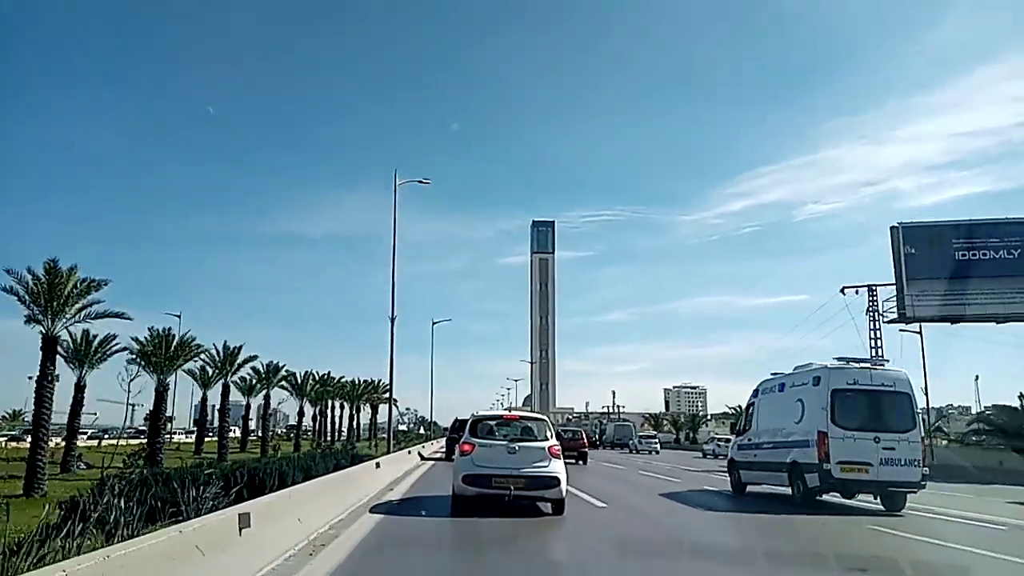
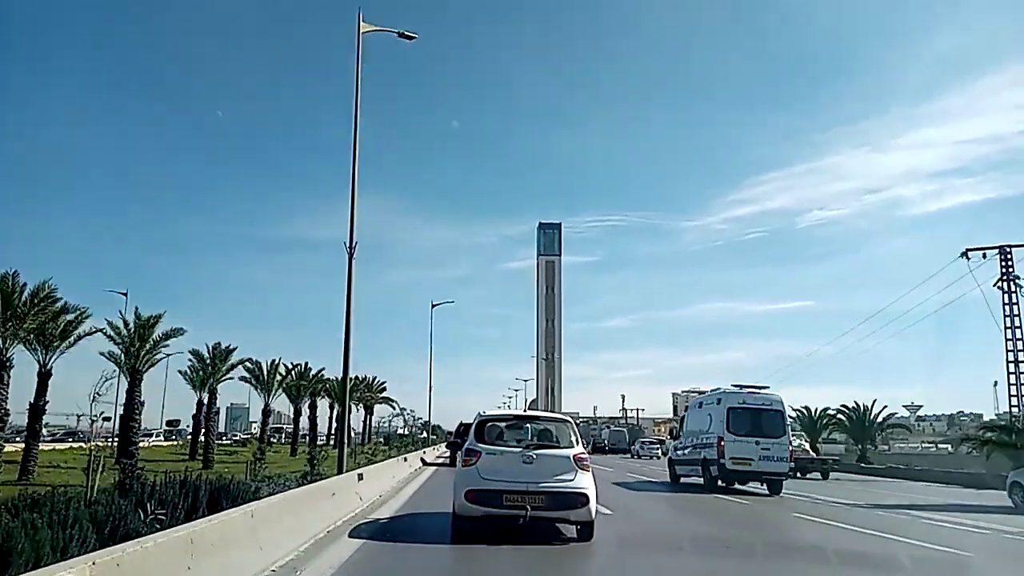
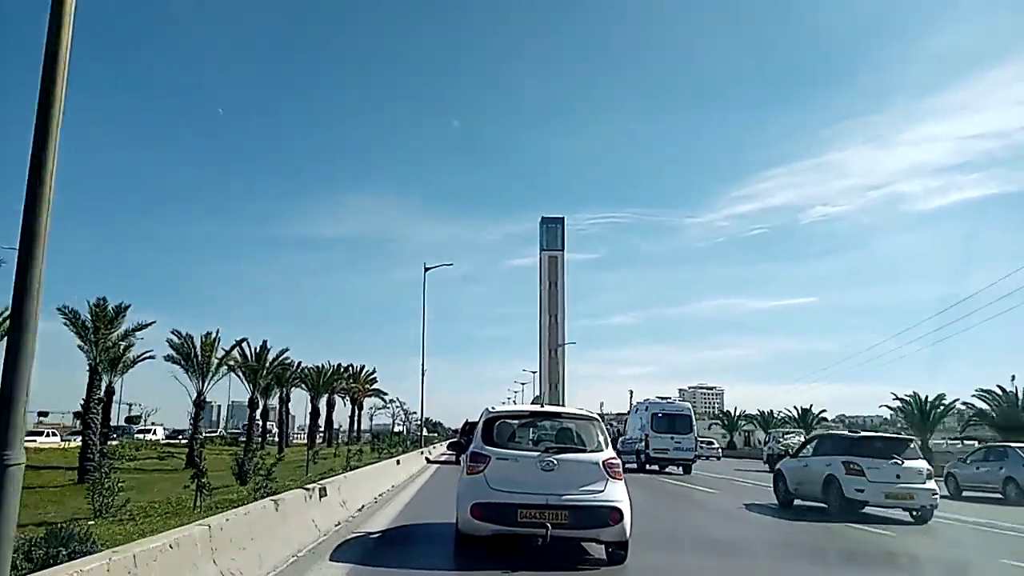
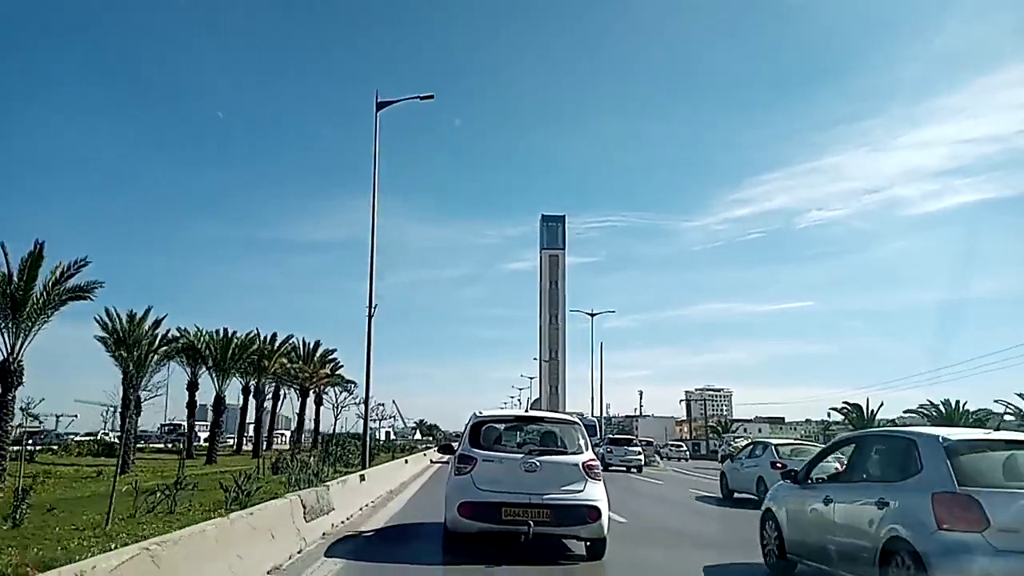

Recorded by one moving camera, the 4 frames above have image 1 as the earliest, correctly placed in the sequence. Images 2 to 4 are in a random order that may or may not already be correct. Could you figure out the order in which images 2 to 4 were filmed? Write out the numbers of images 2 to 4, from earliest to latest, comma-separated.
2, 3, 4
